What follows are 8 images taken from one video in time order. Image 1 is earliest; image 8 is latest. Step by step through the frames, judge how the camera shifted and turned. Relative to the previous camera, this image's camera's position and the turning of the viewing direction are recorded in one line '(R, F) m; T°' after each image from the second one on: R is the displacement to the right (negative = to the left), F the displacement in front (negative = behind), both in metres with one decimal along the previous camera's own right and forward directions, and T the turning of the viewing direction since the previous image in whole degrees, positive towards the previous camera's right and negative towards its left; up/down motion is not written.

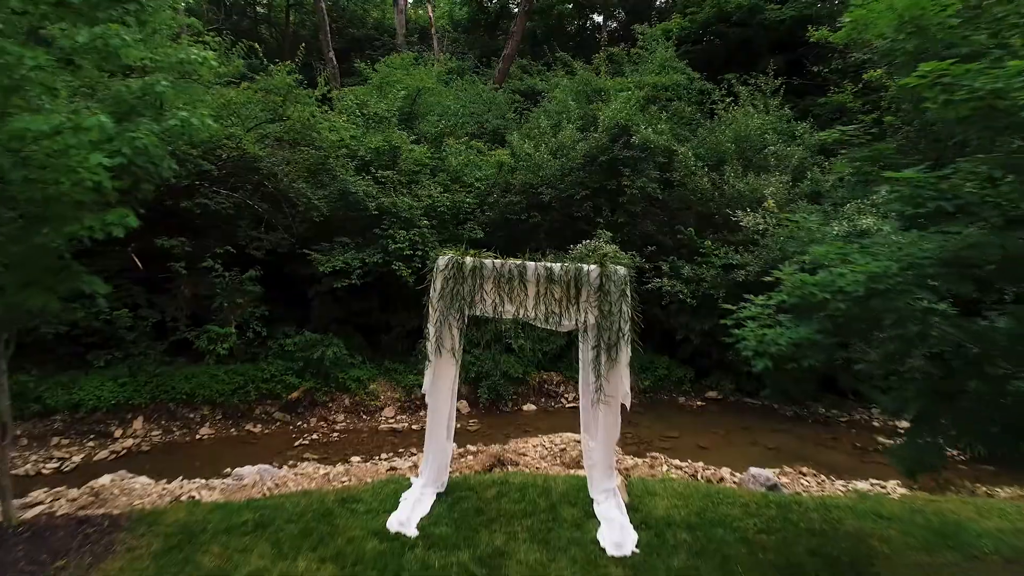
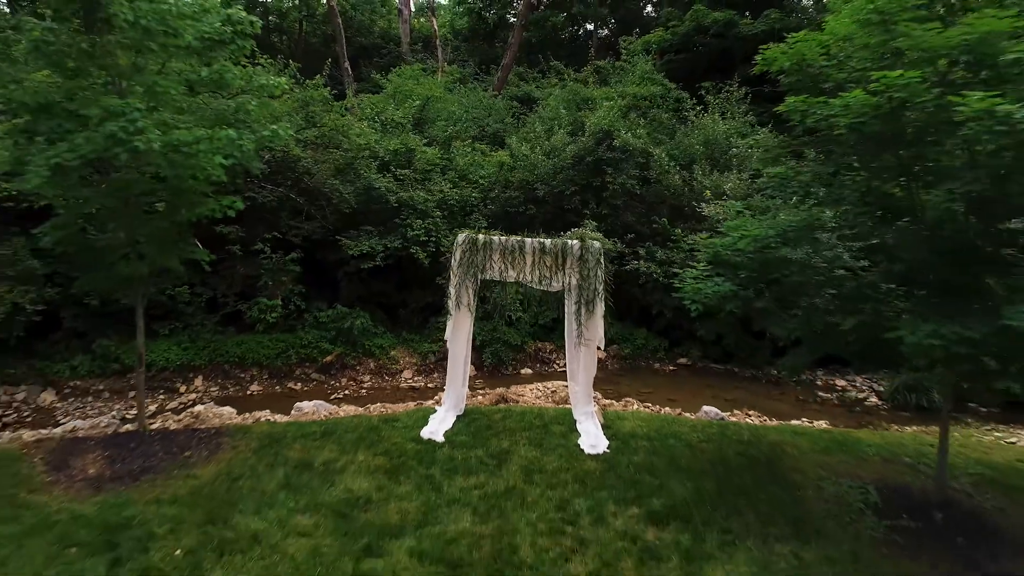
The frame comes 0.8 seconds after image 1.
(-0.1, -1.5) m; 0°
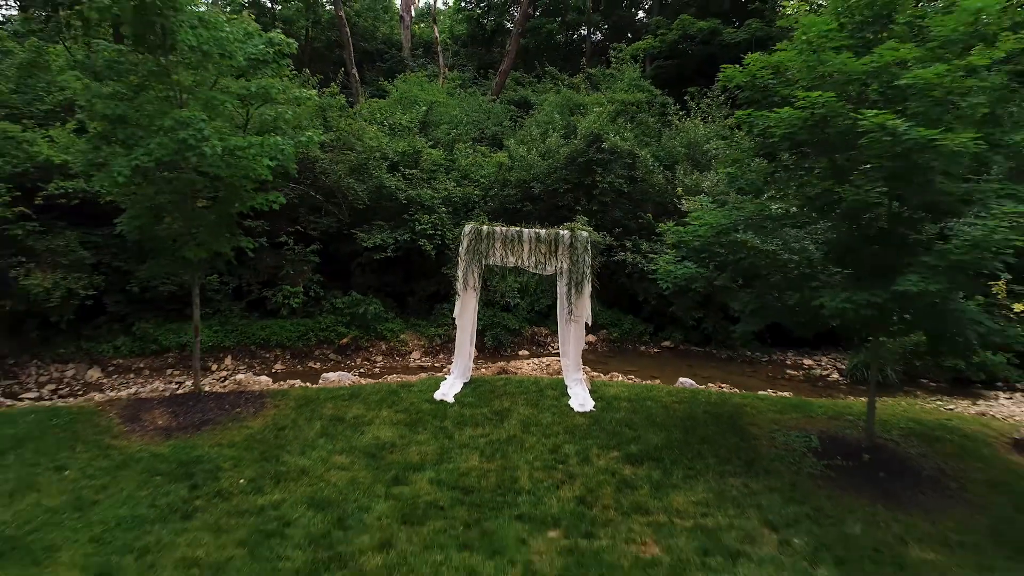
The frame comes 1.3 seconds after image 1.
(0.0, -1.0) m; 0°
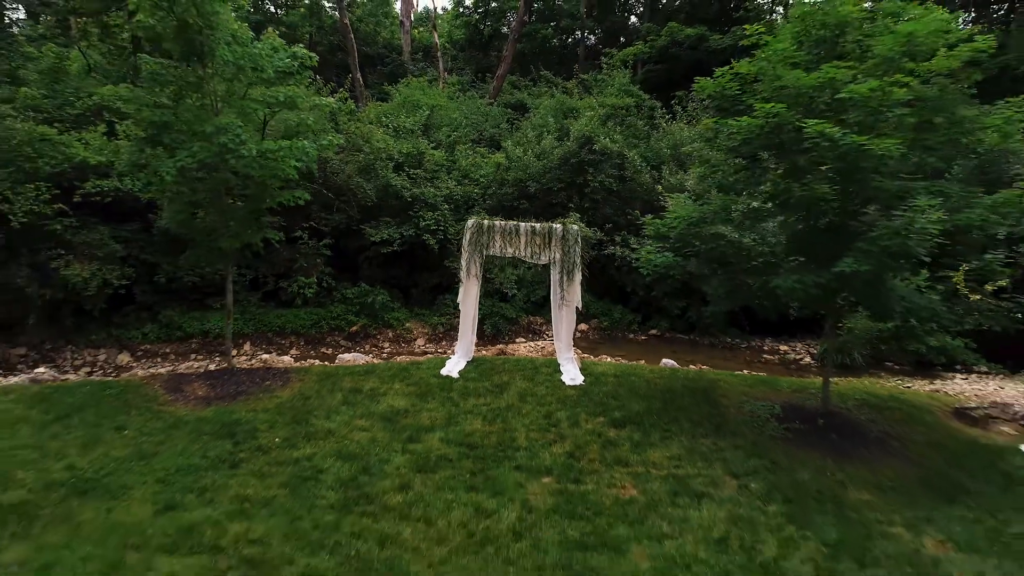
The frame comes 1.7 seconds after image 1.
(0.0, -0.8) m; 0°
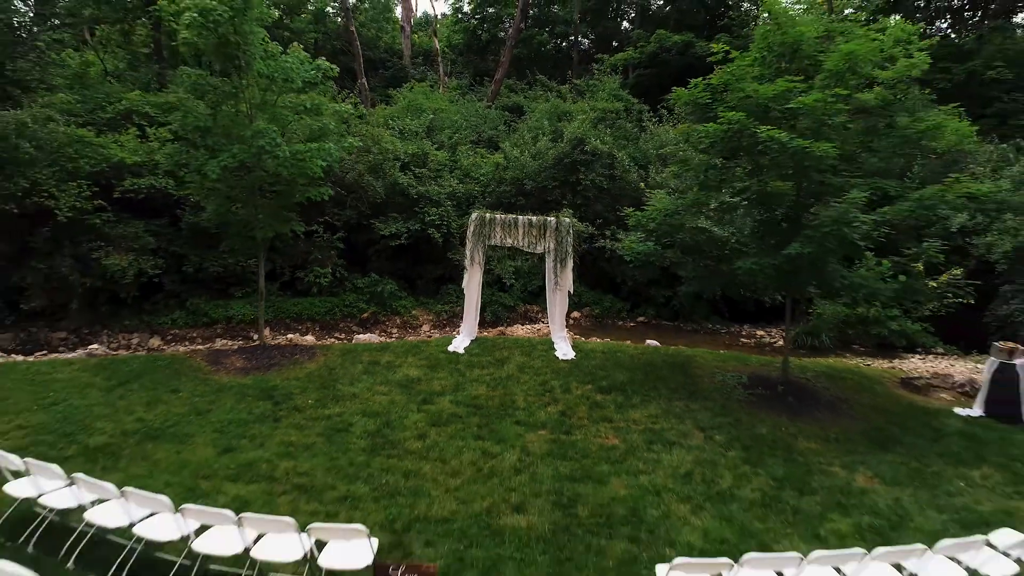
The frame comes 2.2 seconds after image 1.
(0.0, -1.0) m; 0°
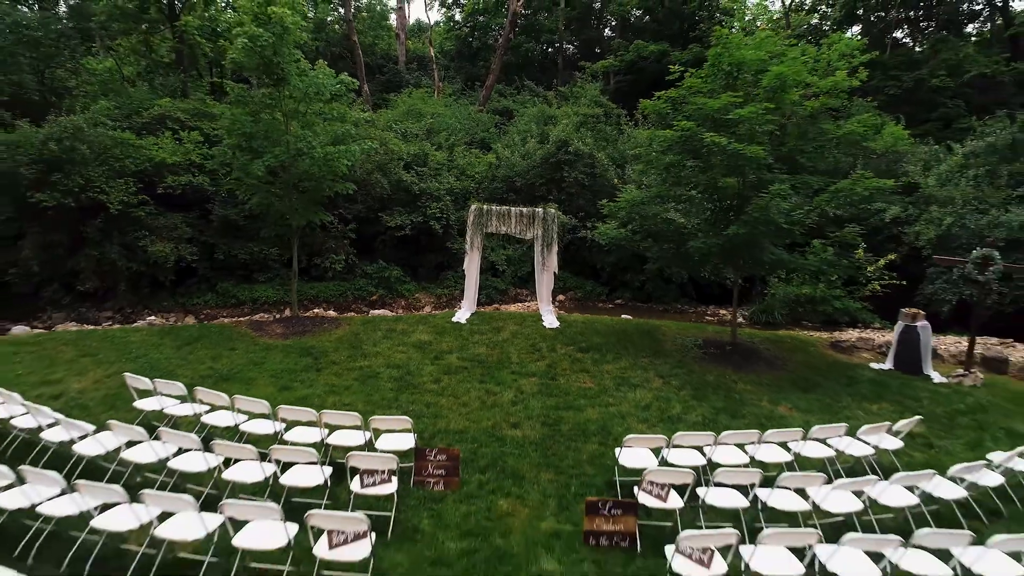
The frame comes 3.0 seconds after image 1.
(-0.1, -1.6) m; +1°
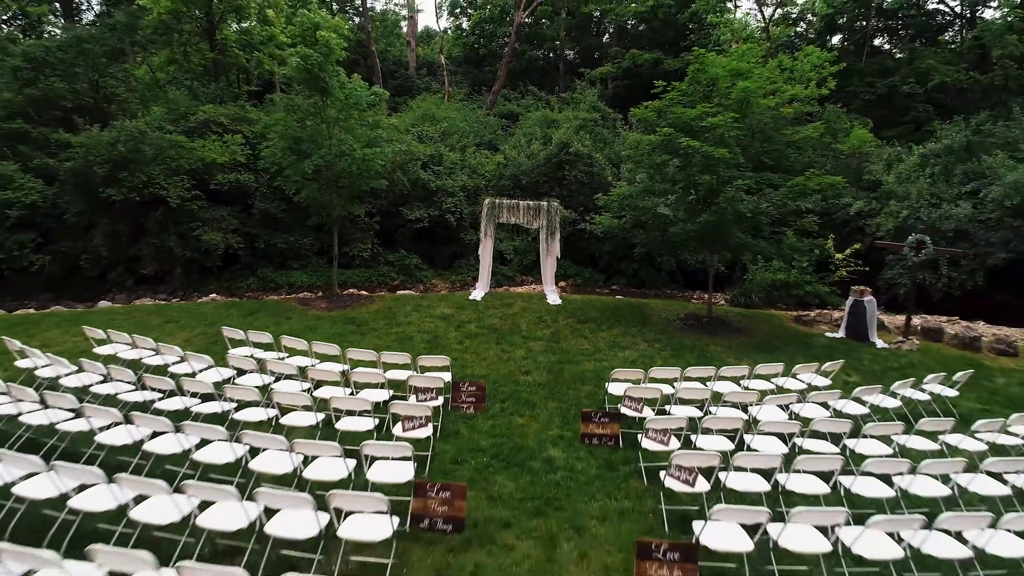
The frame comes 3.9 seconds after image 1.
(-0.1, -1.6) m; 0°
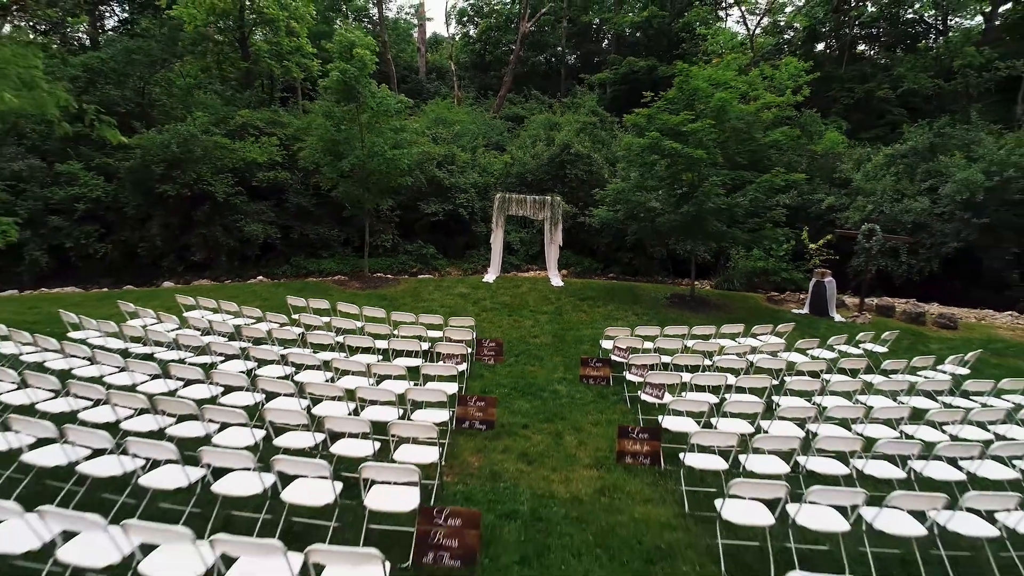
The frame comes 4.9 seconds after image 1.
(-0.1, -1.7) m; 0°
